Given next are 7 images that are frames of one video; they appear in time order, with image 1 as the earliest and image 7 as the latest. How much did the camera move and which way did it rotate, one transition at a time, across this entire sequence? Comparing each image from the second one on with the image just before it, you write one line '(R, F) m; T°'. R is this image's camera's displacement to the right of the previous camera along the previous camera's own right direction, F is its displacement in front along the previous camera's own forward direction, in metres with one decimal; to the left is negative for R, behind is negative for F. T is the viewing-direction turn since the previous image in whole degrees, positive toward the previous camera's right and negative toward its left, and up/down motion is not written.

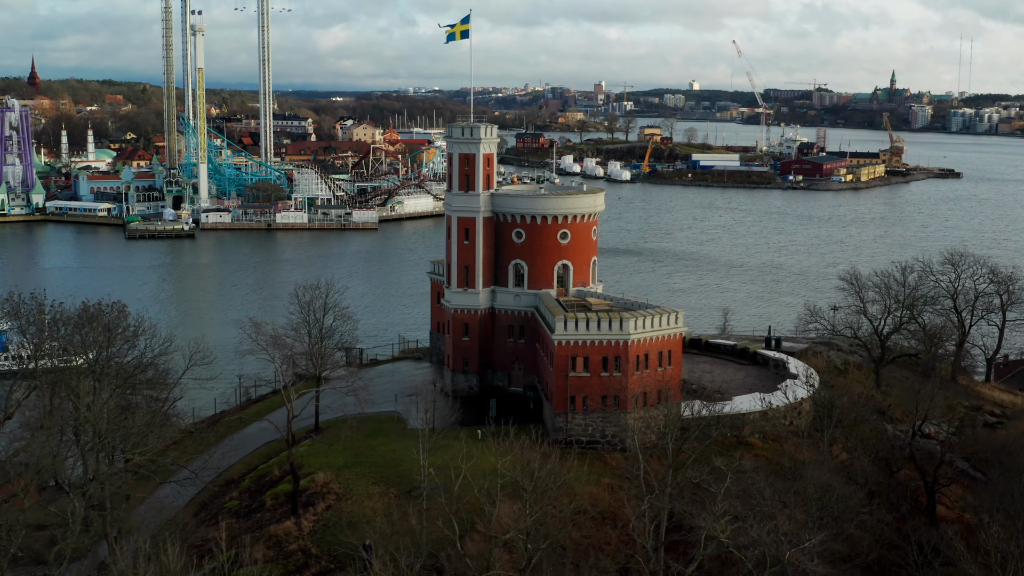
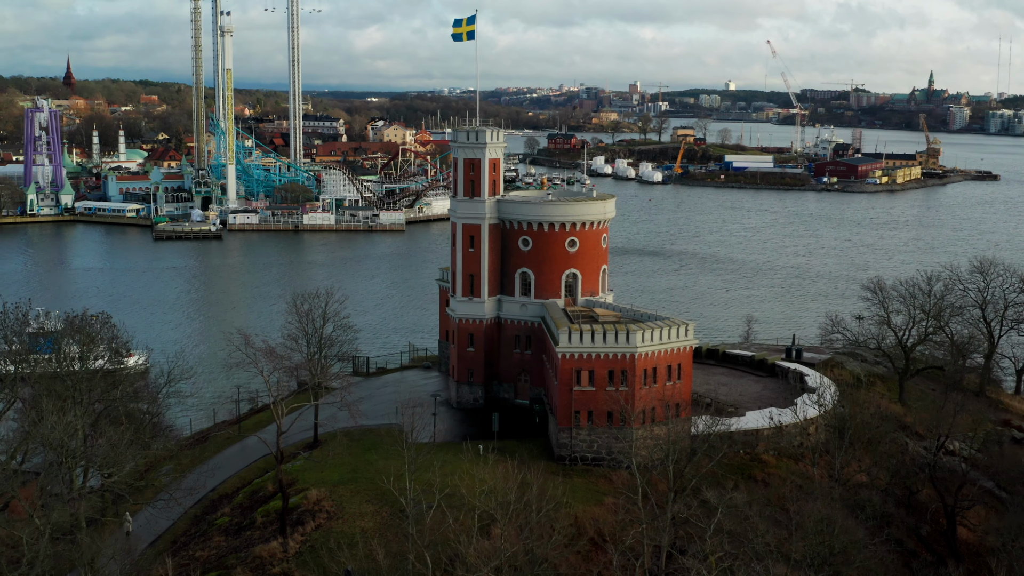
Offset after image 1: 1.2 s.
(+0.5, +0.7) m; -2°
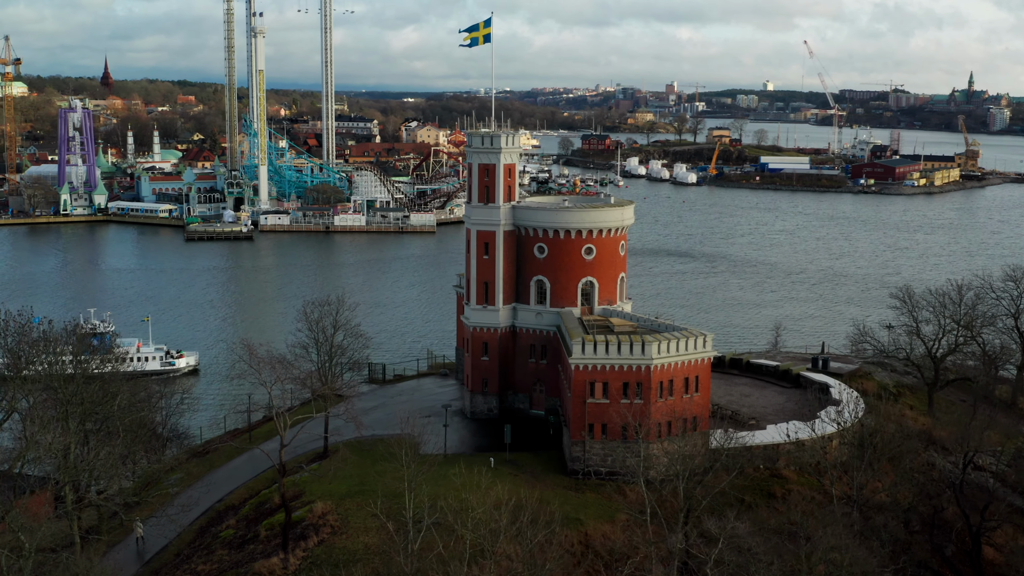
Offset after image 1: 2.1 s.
(+0.4, +0.5) m; -2°
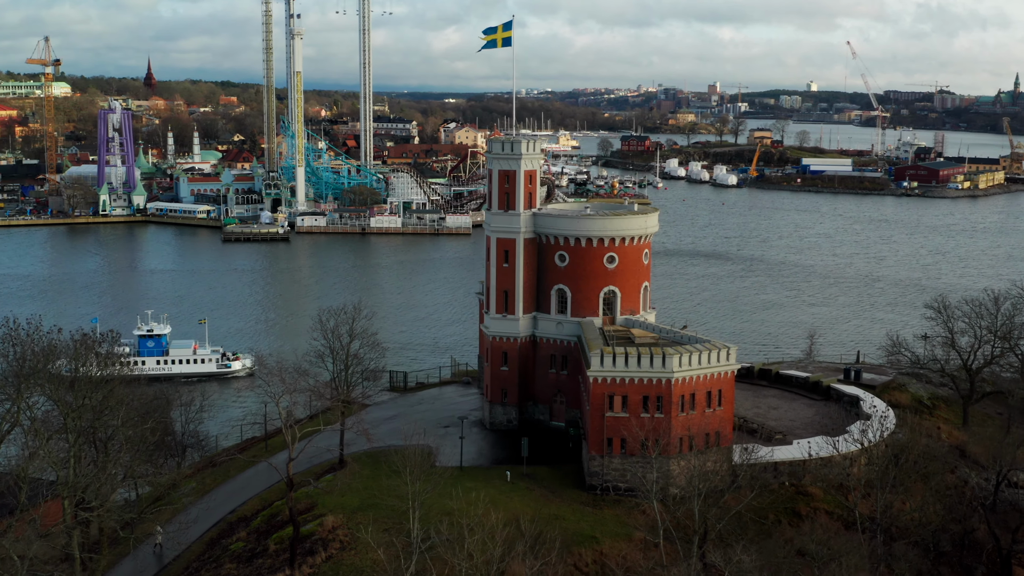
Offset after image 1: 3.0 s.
(+0.4, +0.4) m; -2°
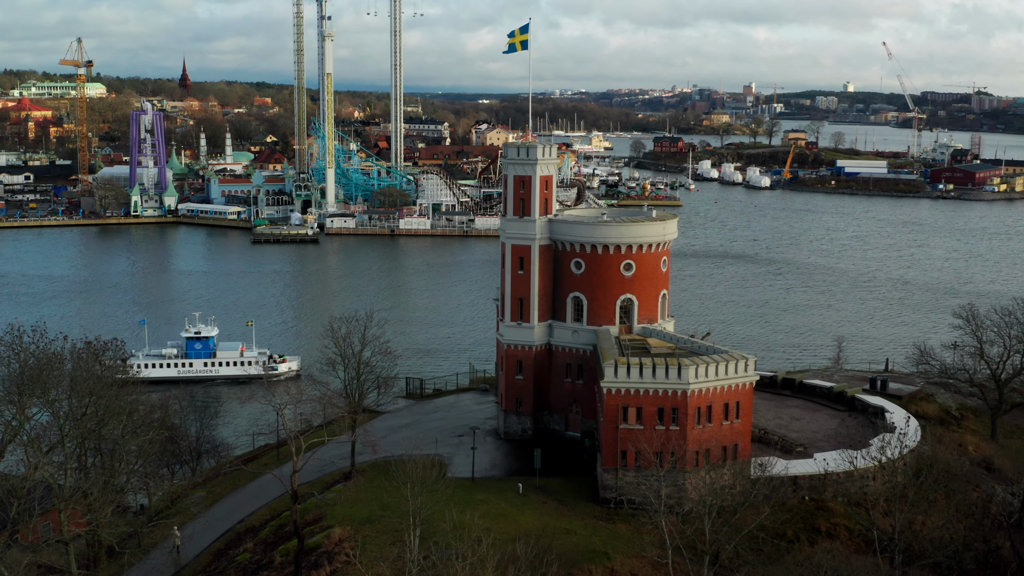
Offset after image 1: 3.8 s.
(+0.3, +0.4) m; -2°
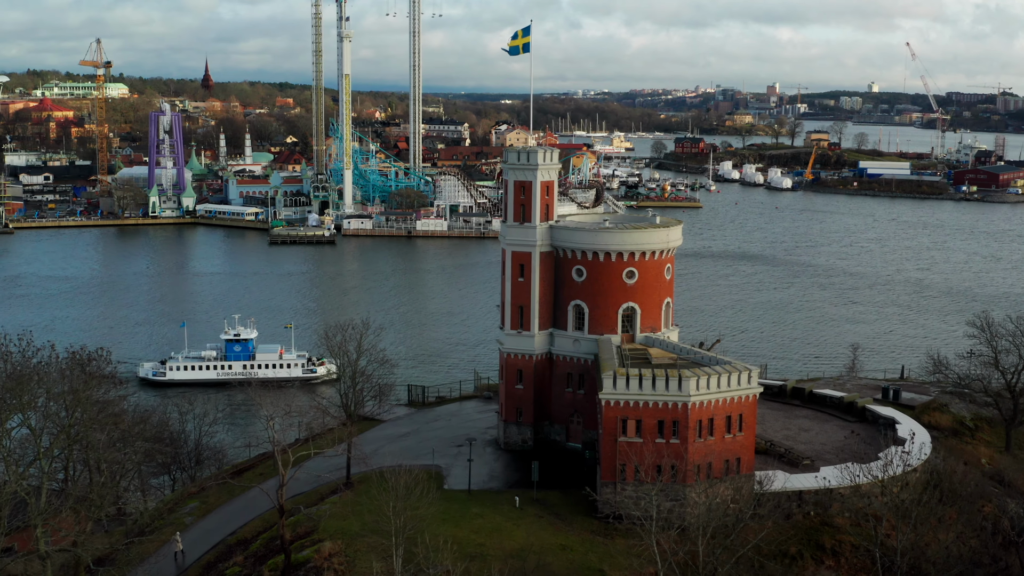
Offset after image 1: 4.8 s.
(+0.4, +0.4) m; -1°
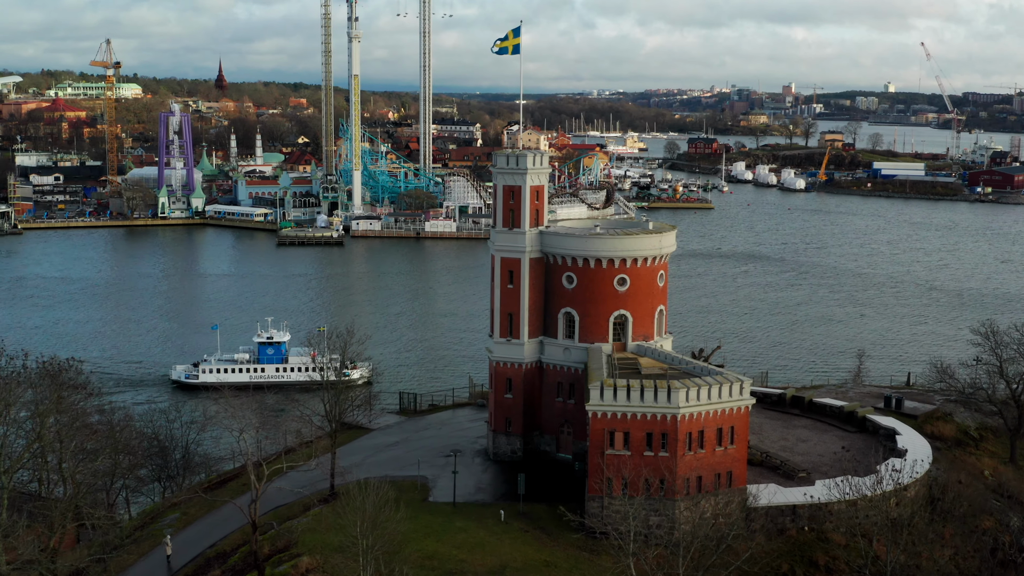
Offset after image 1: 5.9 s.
(+0.5, +0.5) m; -1°
